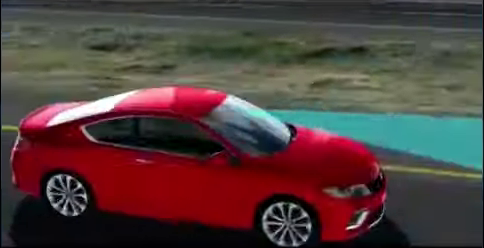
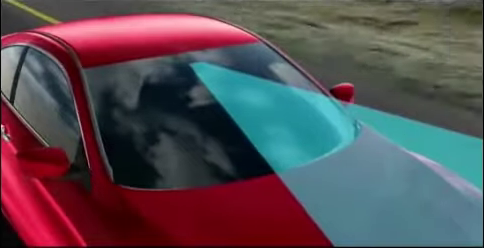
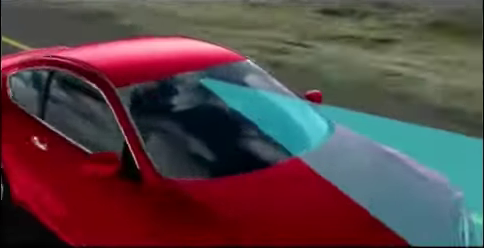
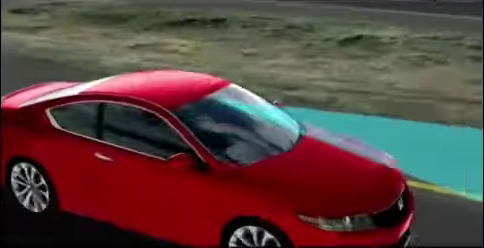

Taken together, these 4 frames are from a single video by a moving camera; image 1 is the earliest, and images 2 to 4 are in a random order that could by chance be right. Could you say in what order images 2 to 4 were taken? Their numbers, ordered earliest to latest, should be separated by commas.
4, 3, 2
